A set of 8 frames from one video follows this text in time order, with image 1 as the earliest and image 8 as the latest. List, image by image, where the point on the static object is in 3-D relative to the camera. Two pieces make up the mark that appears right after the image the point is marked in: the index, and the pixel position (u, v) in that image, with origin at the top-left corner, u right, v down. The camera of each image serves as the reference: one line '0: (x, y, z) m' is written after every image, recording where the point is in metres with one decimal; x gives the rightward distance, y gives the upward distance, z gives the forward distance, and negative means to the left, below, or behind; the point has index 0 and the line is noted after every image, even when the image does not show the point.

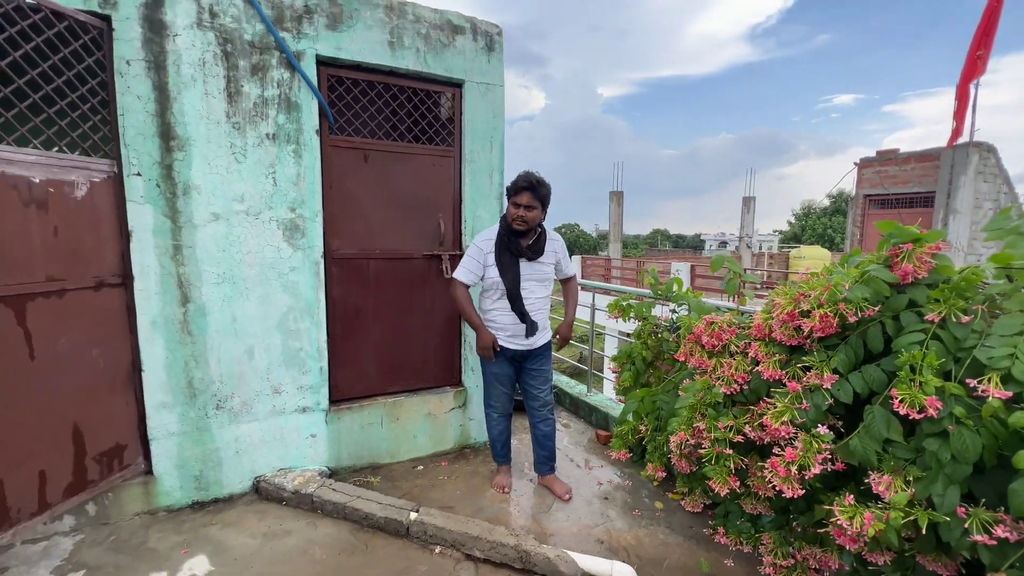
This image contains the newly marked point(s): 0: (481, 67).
0: (-0.2, +1.5, +3.1) m
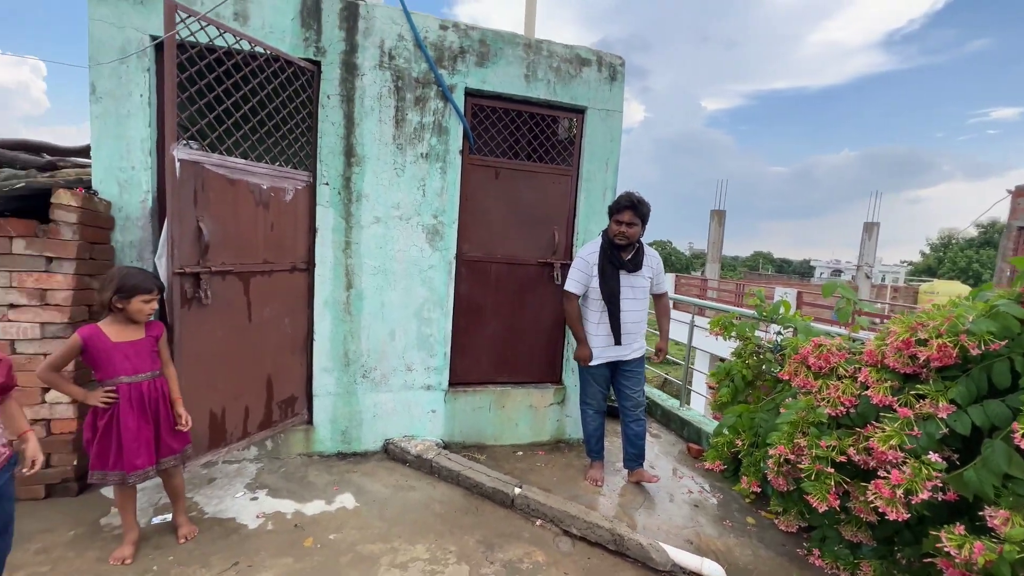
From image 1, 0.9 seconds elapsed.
0: (+0.7, +1.5, +3.4) m
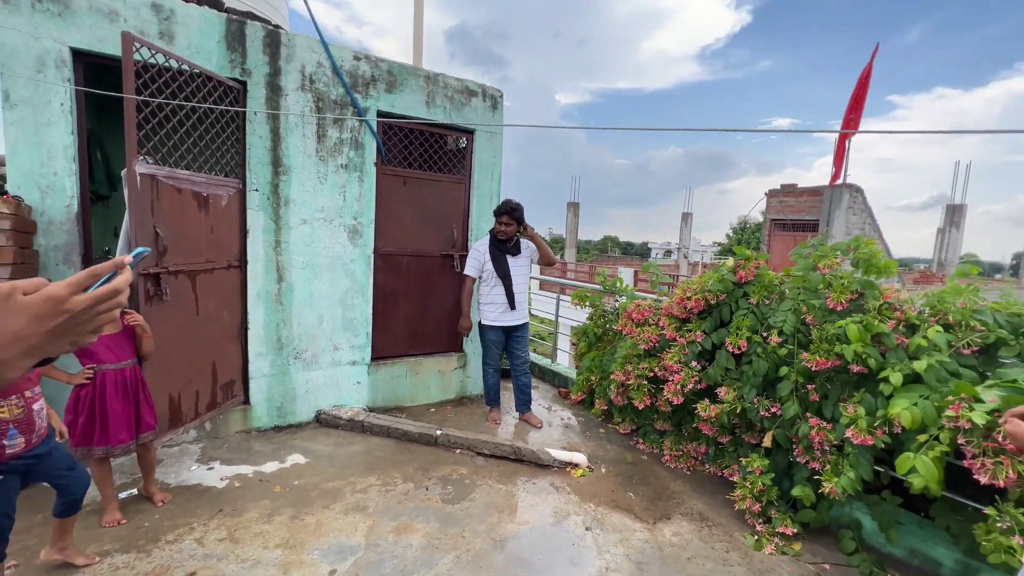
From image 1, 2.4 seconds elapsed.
0: (-0.2, +1.6, +4.3) m
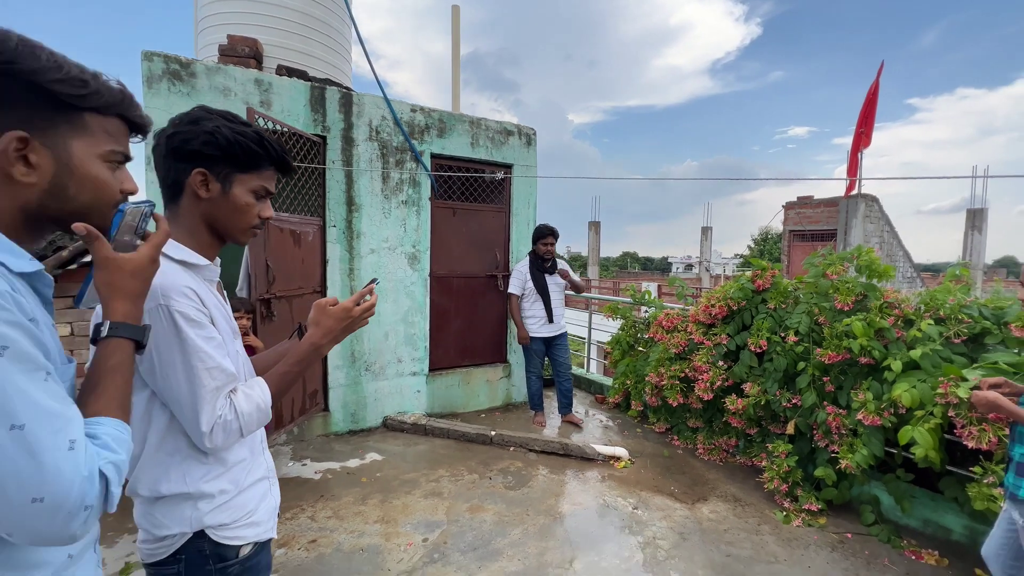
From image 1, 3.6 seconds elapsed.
0: (+0.1, +1.4, +4.9) m
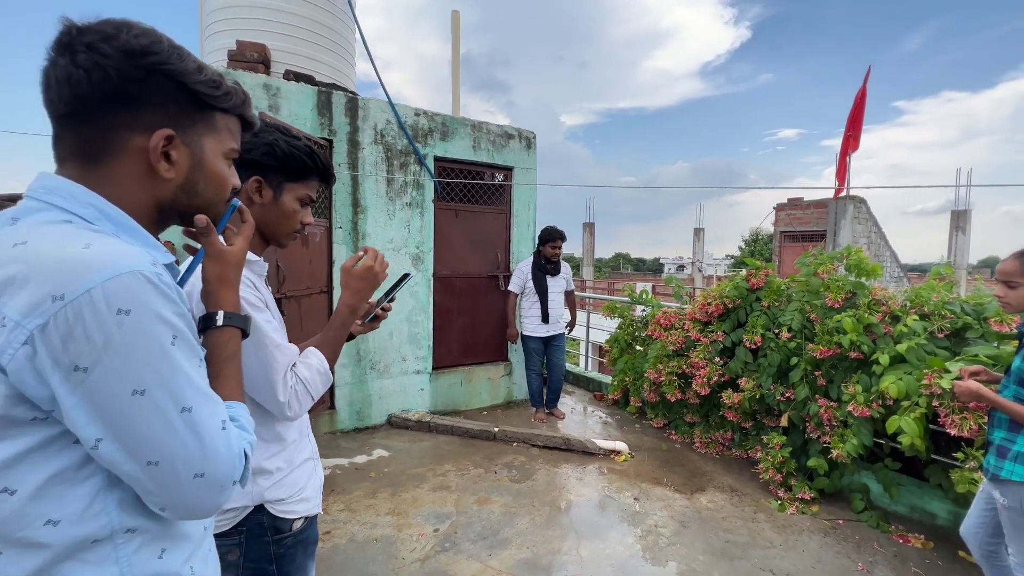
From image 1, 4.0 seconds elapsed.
0: (+0.1, +1.4, +5.0) m
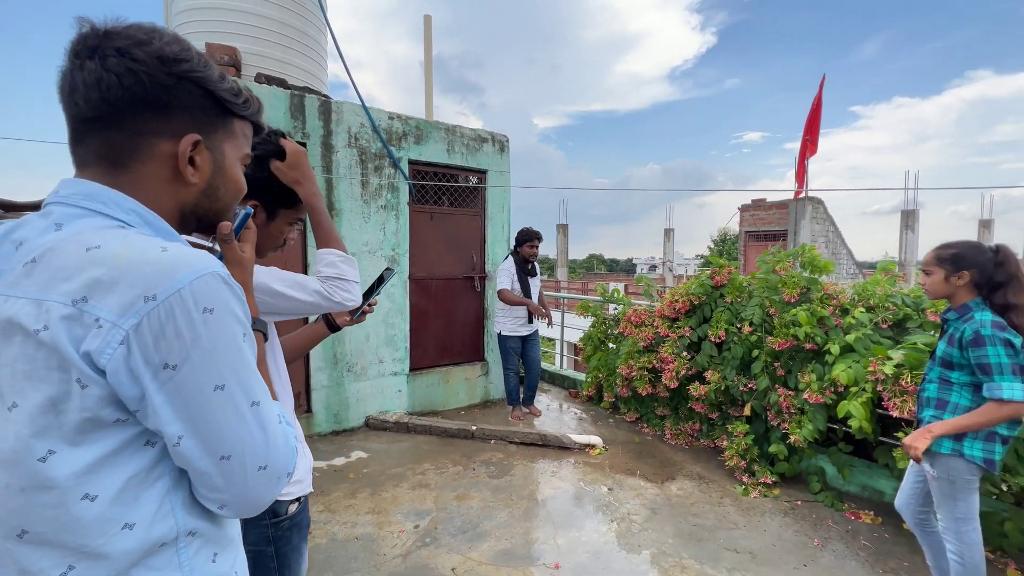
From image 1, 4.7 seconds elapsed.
0: (-0.2, +1.4, +5.1) m
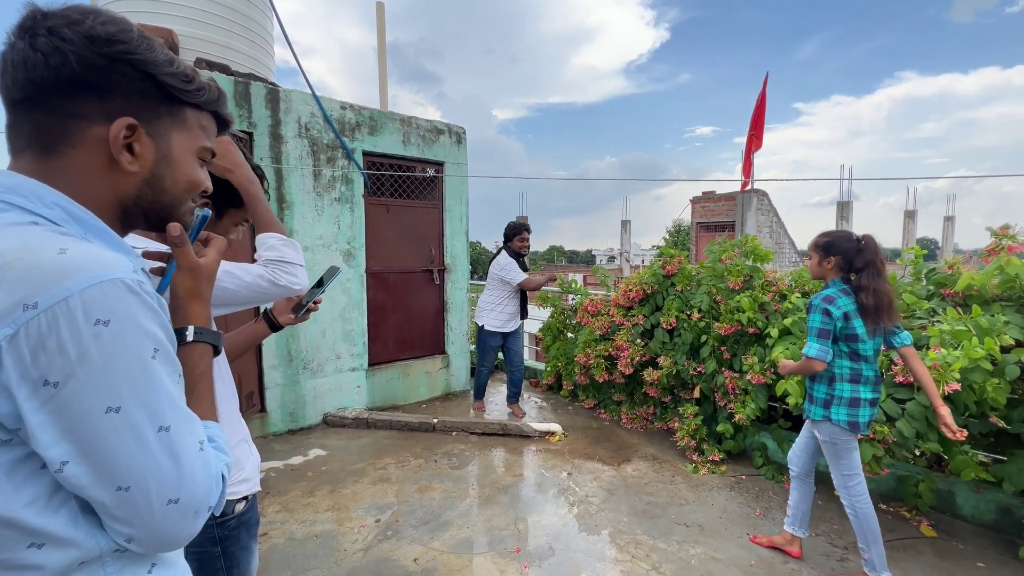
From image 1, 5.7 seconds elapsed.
0: (-0.6, +1.5, +5.1) m
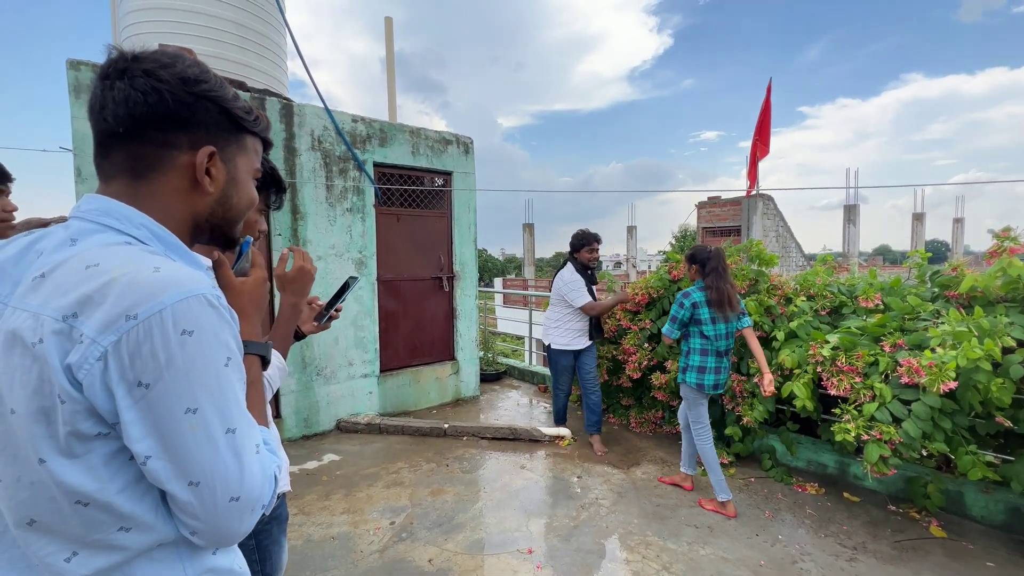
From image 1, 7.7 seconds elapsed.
0: (-0.6, +1.4, +5.2) m
